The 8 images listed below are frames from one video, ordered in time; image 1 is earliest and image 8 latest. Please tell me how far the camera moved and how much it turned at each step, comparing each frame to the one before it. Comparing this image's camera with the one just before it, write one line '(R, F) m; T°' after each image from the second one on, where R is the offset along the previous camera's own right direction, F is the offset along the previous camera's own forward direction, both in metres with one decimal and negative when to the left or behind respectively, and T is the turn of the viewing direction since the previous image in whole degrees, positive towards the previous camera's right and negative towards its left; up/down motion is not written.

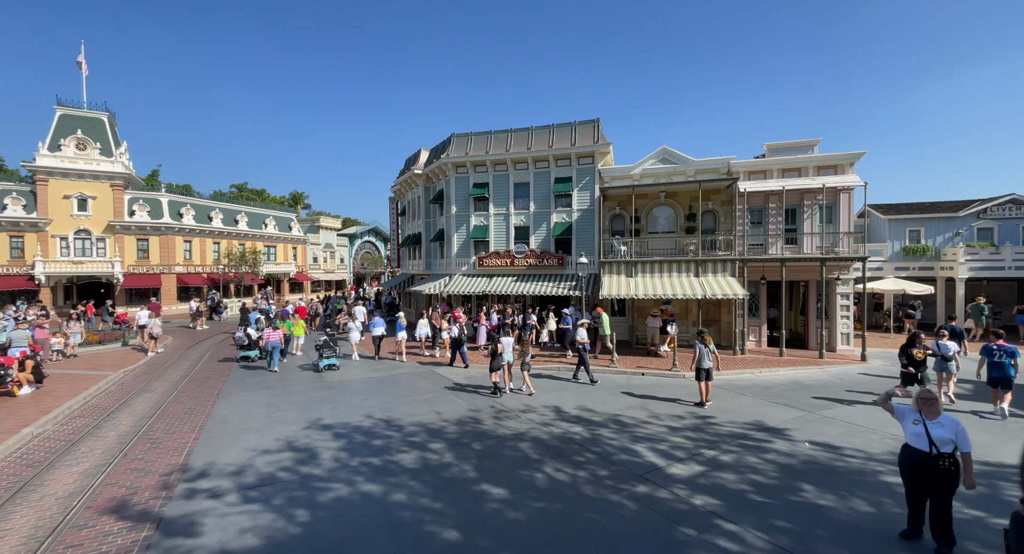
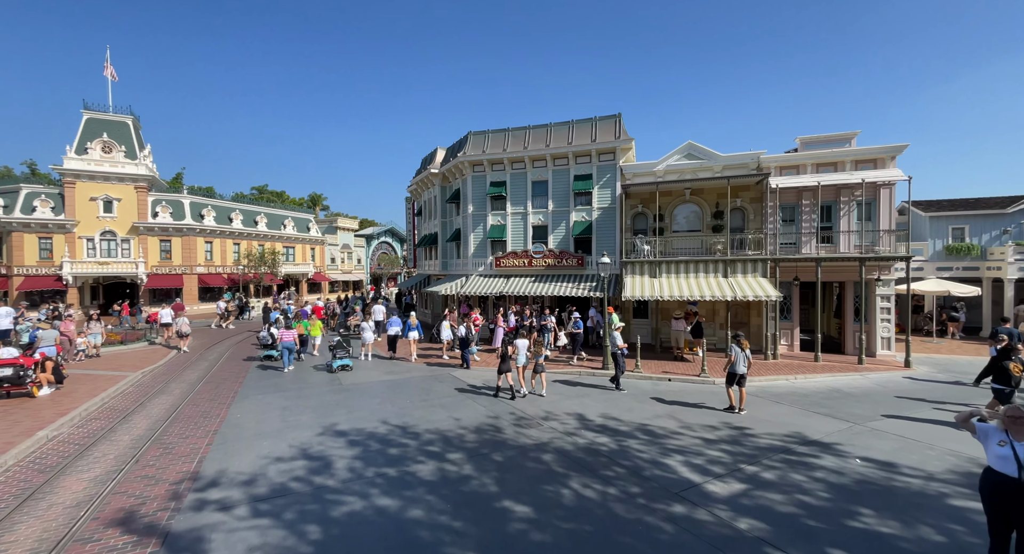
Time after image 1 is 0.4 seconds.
(-0.1, +0.5) m; -2°
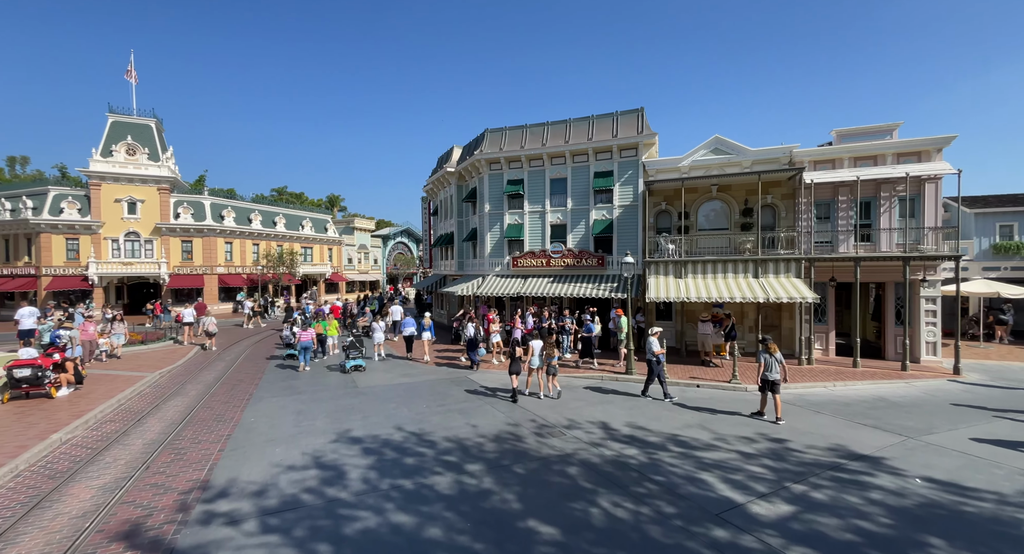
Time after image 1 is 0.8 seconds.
(-0.1, +0.5) m; -2°
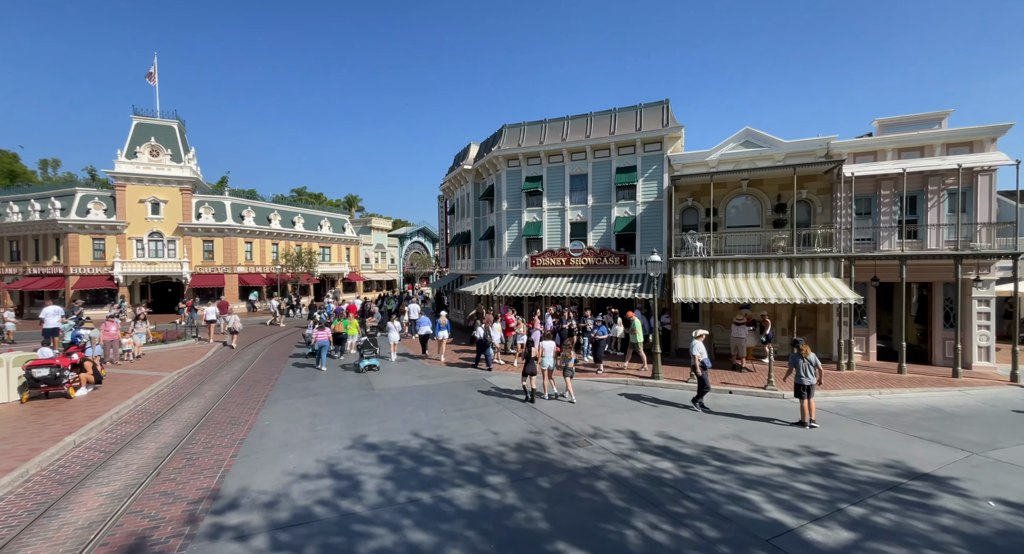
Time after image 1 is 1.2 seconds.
(-0.1, +0.5) m; -2°
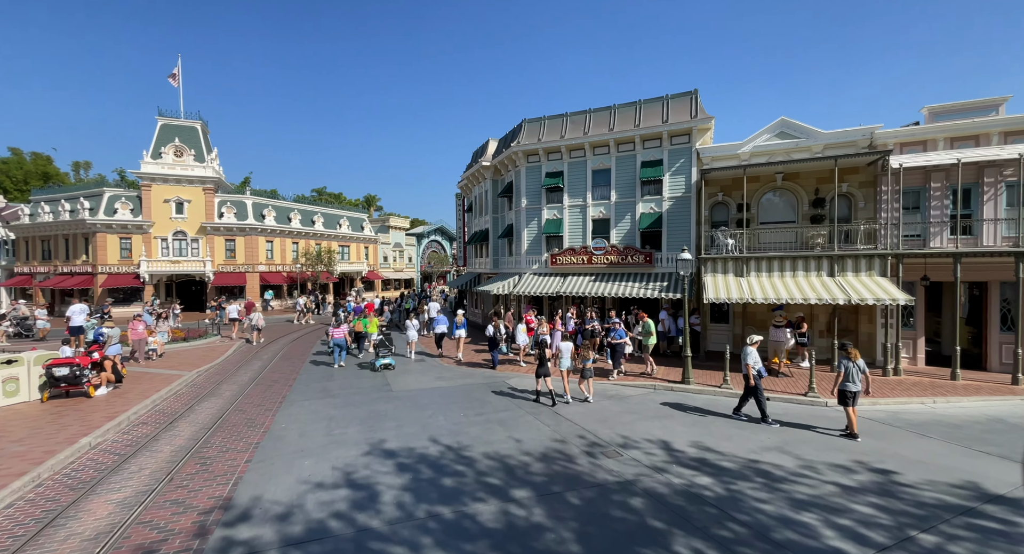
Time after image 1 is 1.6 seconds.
(-0.1, +0.5) m; -2°
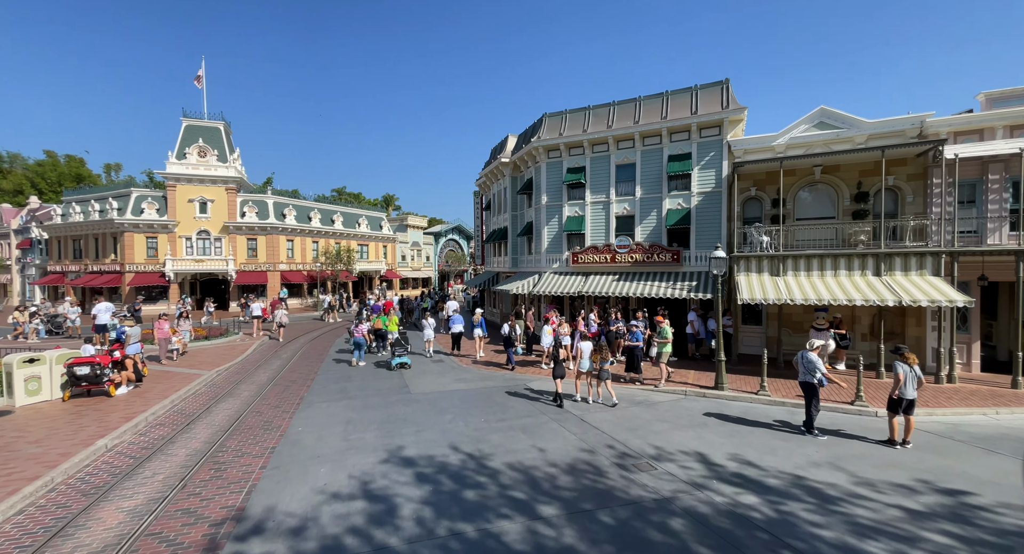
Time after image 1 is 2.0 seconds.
(-0.1, +0.5) m; -2°
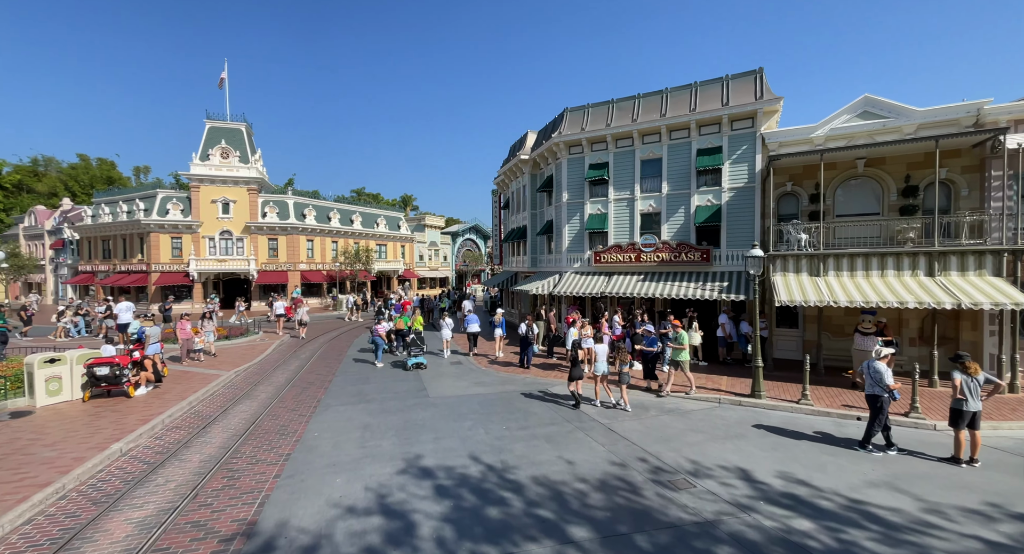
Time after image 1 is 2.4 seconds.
(-0.1, +0.5) m; -2°
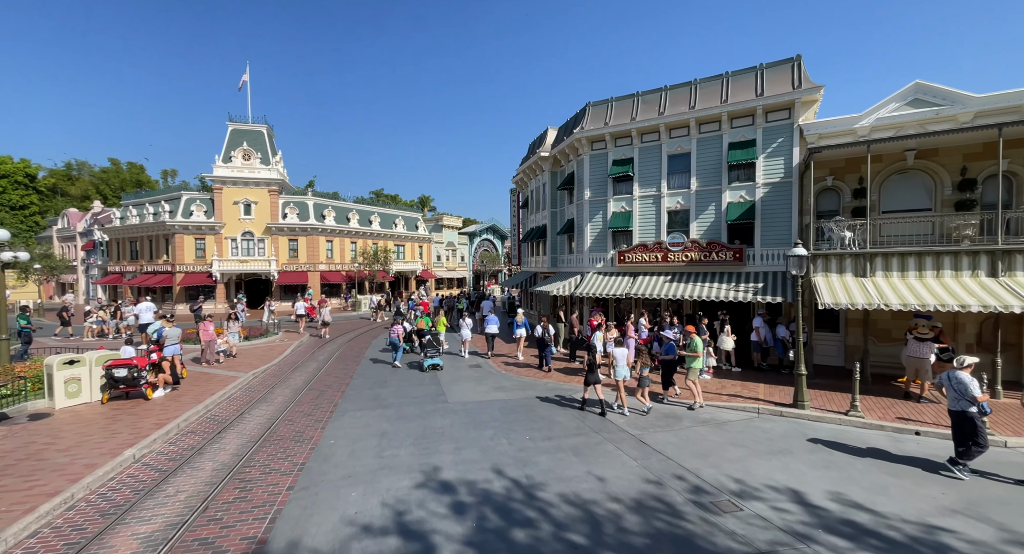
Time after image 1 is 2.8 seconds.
(-0.1, +0.5) m; -2°
